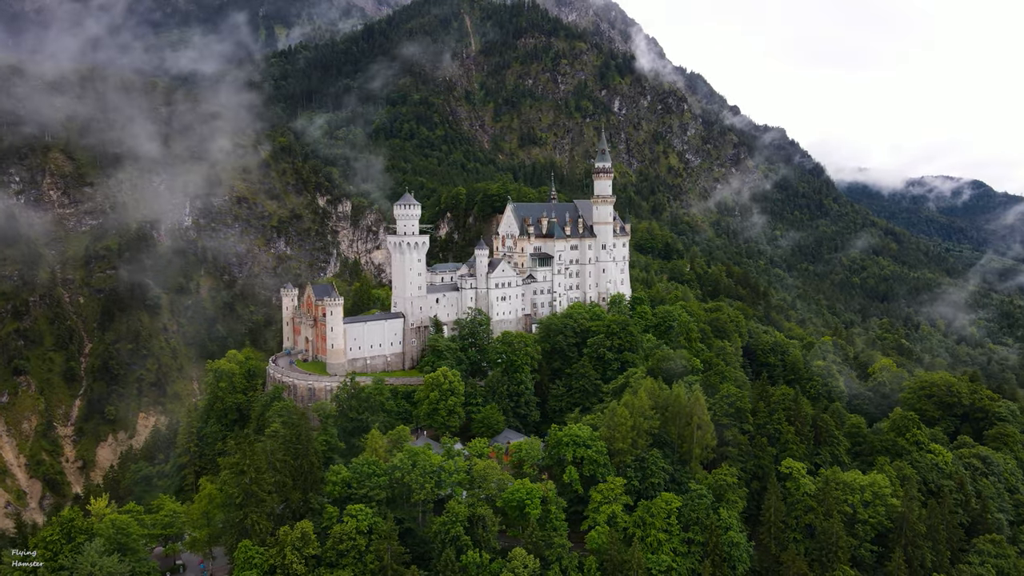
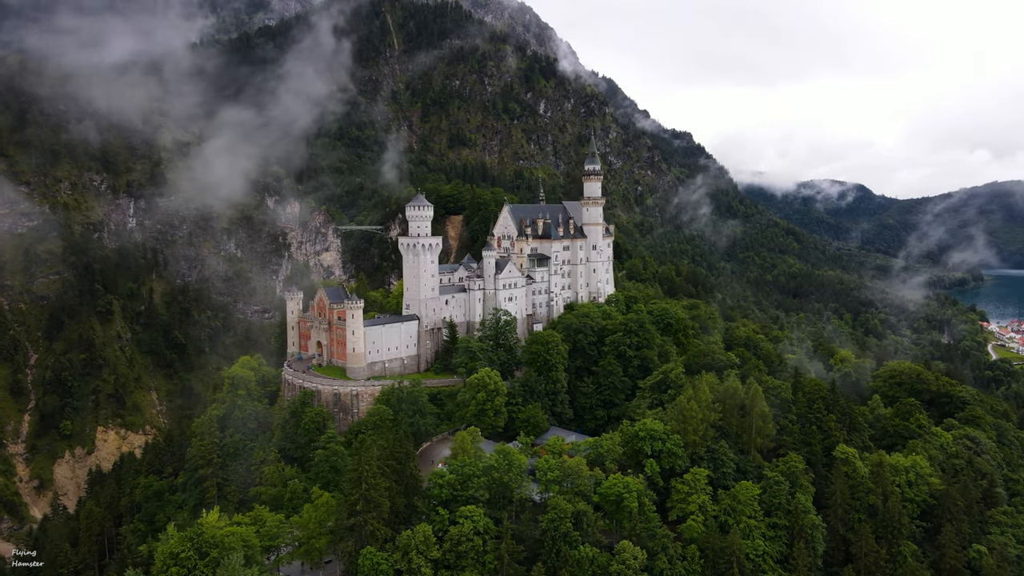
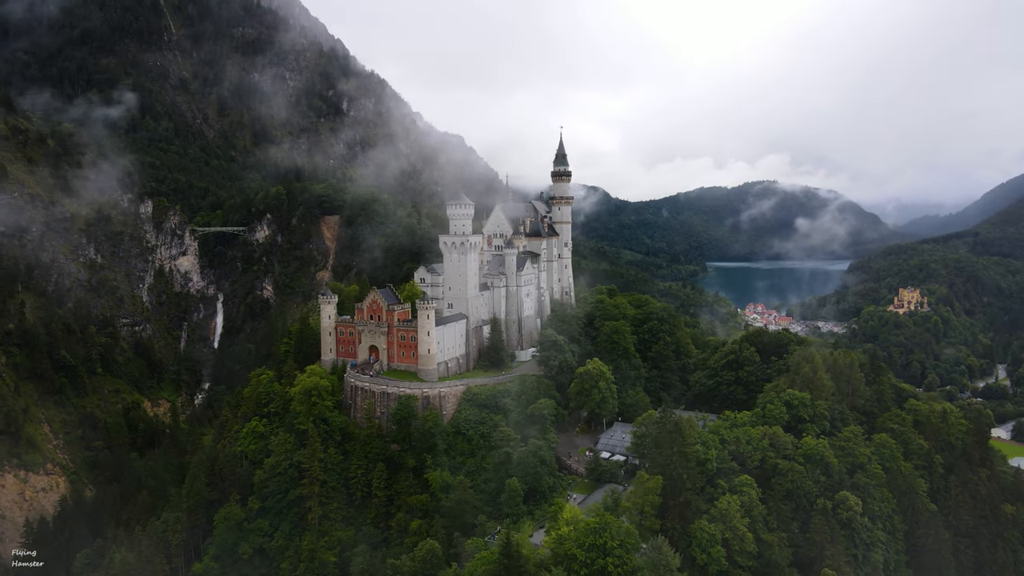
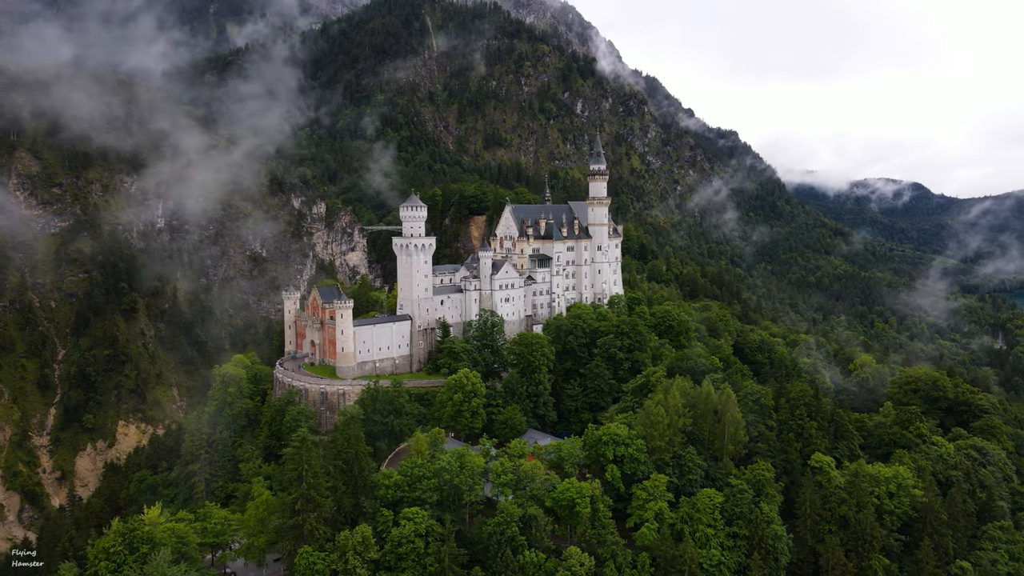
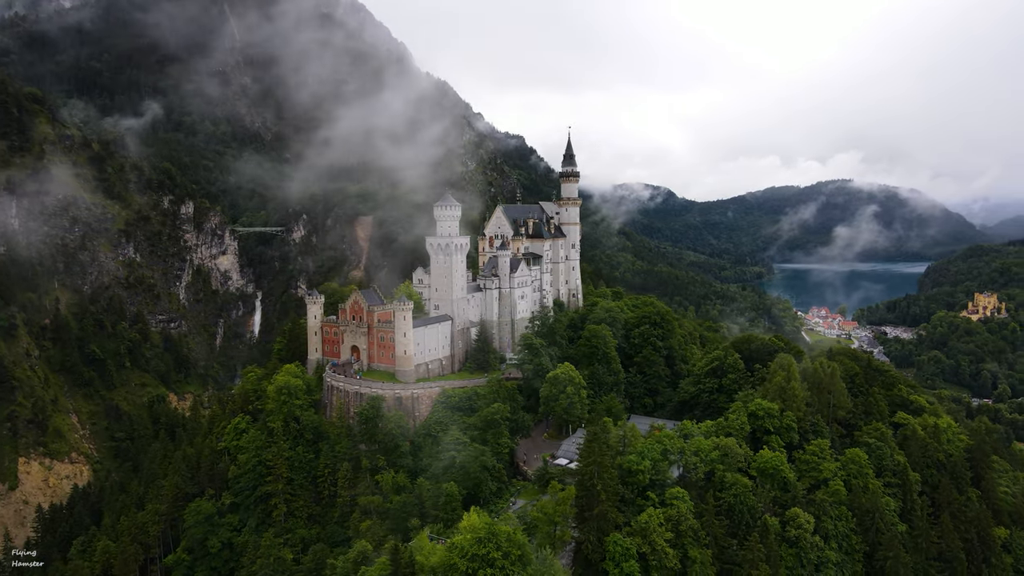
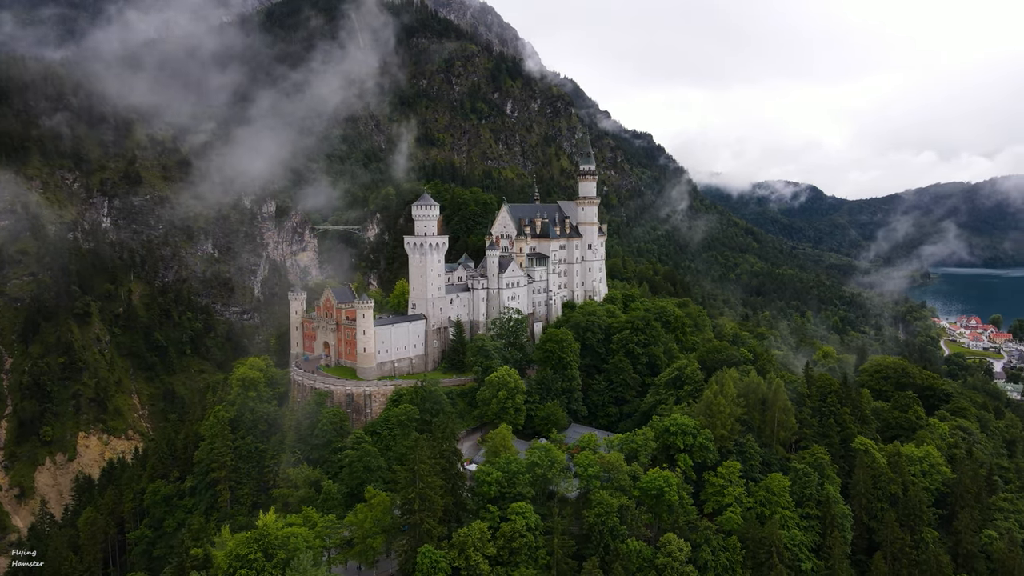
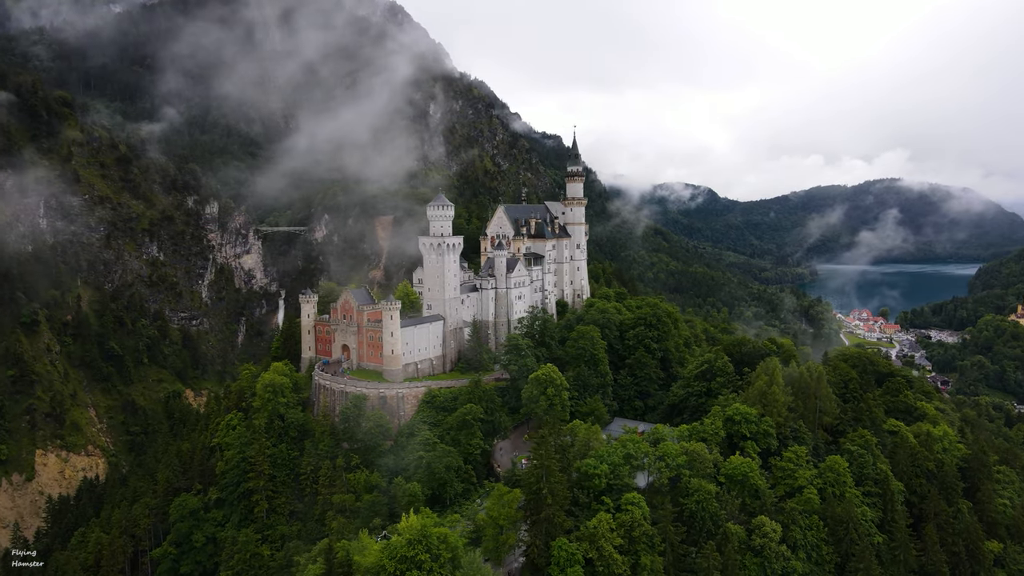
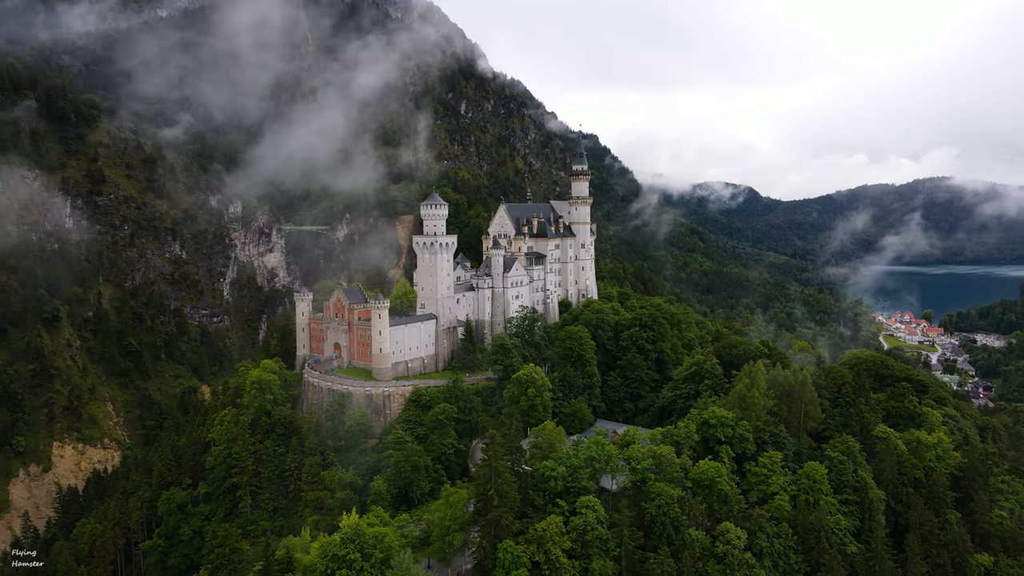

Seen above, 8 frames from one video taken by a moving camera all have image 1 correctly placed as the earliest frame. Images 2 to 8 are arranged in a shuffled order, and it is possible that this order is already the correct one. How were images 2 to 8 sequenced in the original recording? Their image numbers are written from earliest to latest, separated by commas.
4, 2, 6, 8, 7, 5, 3
